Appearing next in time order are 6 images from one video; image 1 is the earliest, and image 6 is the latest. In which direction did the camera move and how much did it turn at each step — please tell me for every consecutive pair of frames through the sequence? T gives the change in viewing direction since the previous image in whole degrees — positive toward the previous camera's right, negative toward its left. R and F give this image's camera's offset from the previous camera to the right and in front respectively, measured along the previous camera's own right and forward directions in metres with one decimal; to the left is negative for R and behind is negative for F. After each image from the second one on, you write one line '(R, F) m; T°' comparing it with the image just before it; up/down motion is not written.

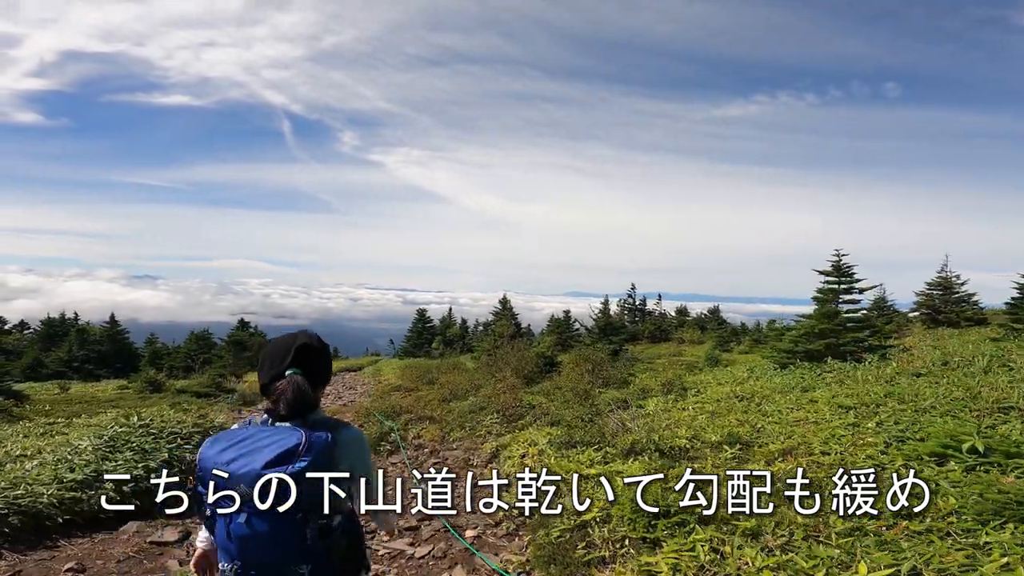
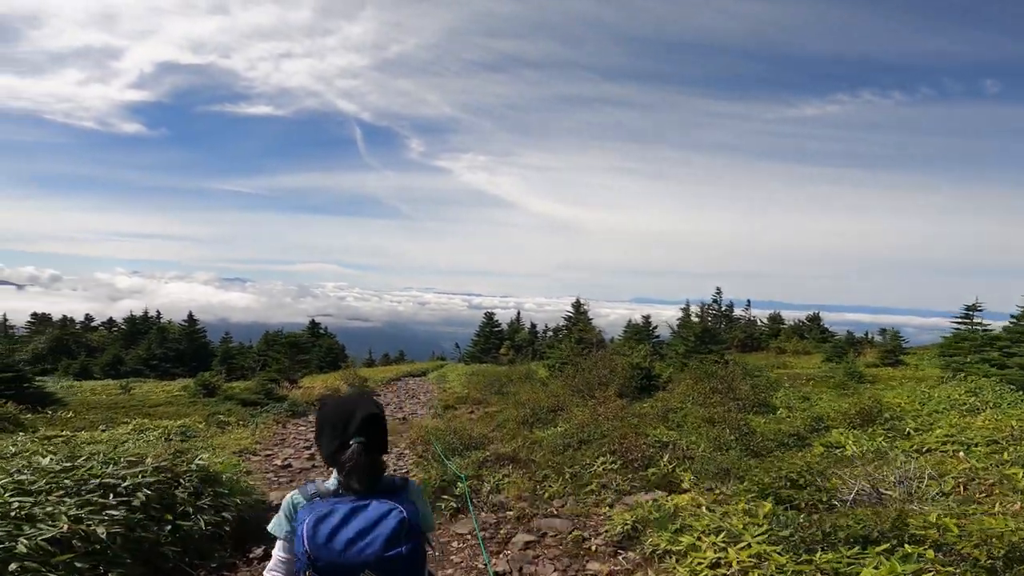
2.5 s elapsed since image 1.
(-0.8, +3.7) m; -6°
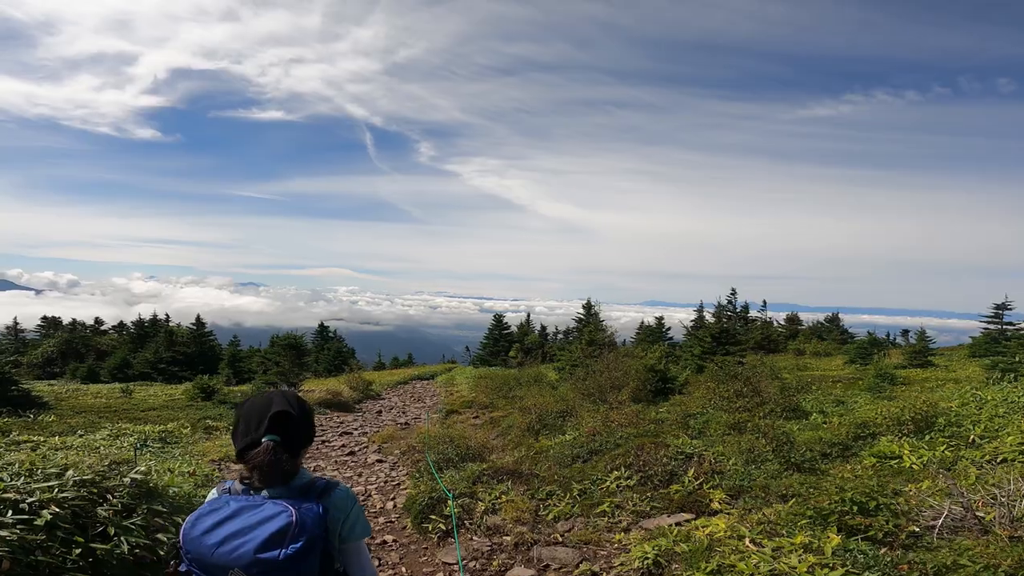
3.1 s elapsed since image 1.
(+0.1, +1.1) m; -1°
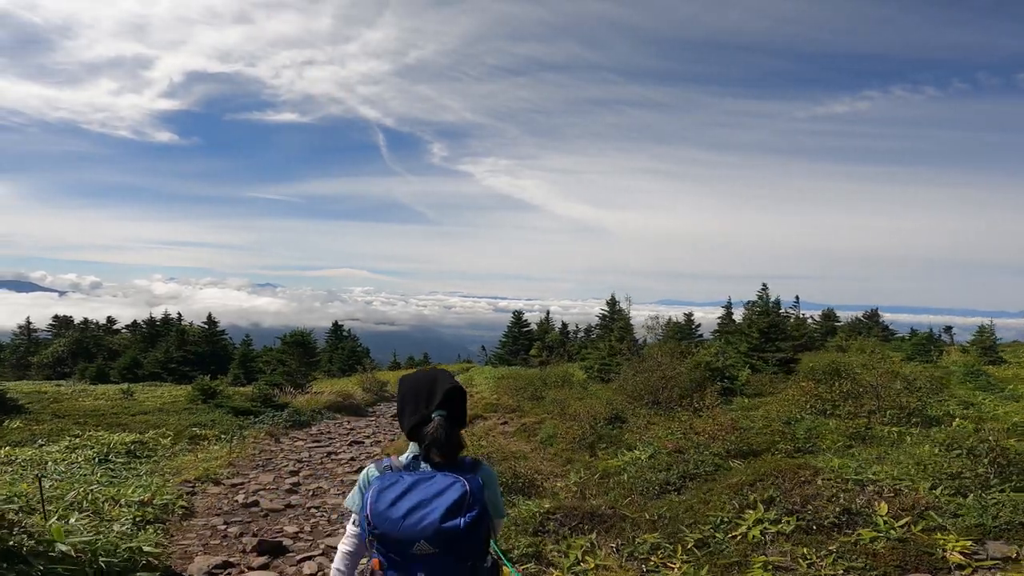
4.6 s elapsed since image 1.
(-0.5, +2.4) m; -1°
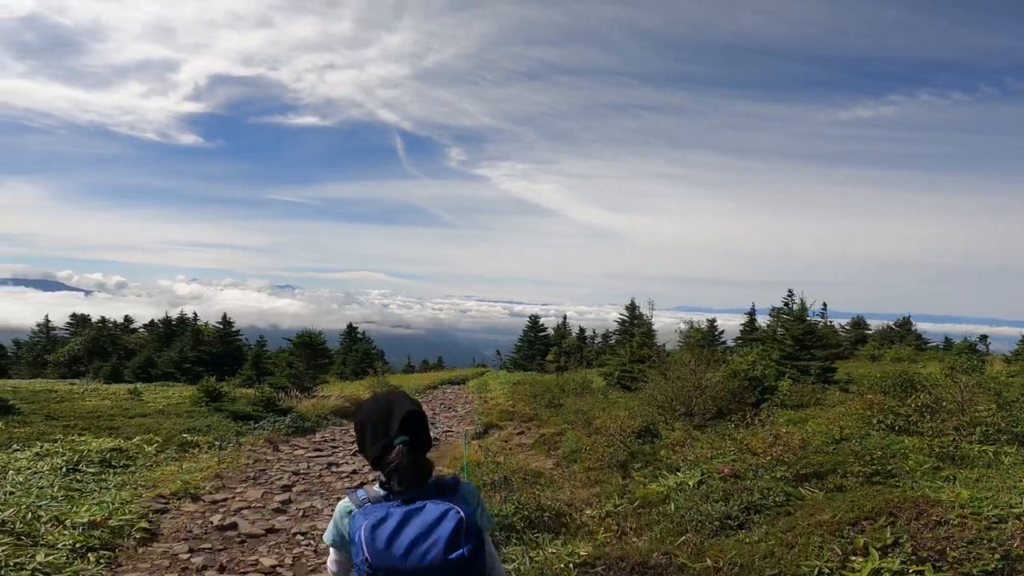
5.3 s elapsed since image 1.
(-0.1, +1.2) m; -1°
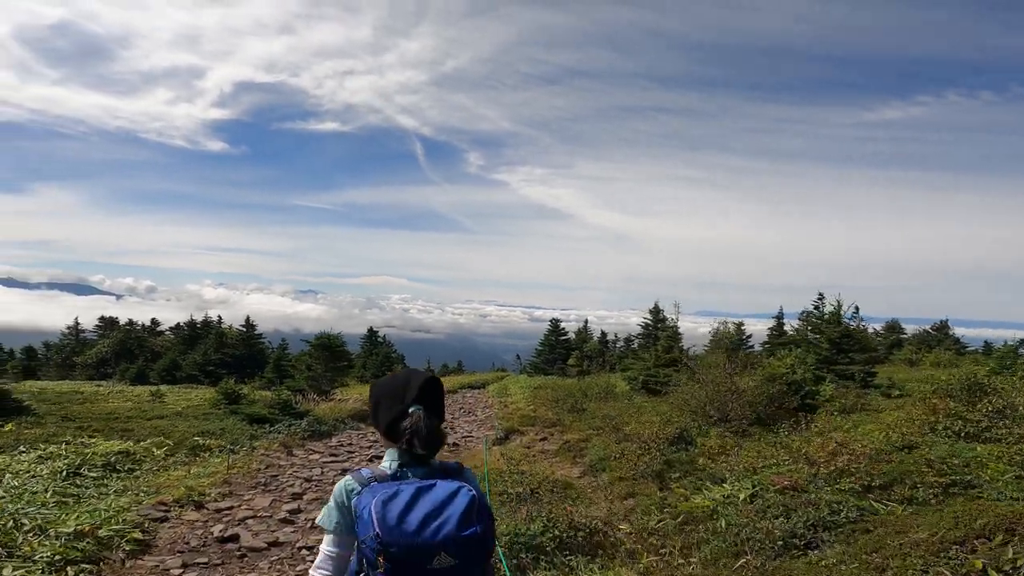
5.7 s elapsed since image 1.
(-0.1, +0.7) m; -2°
